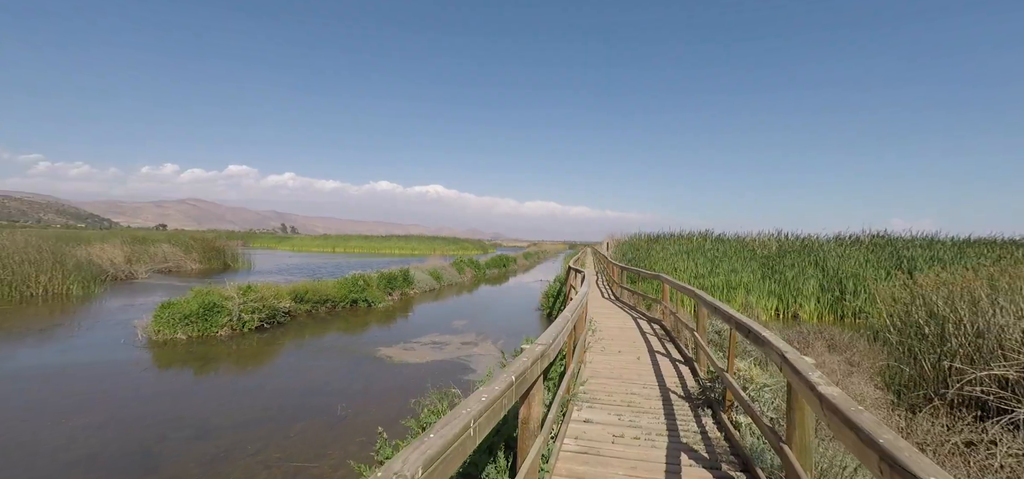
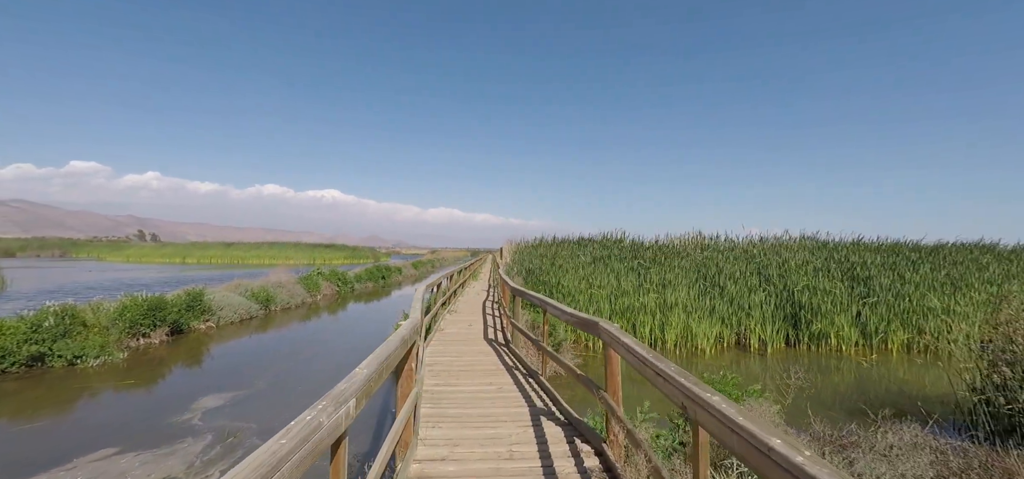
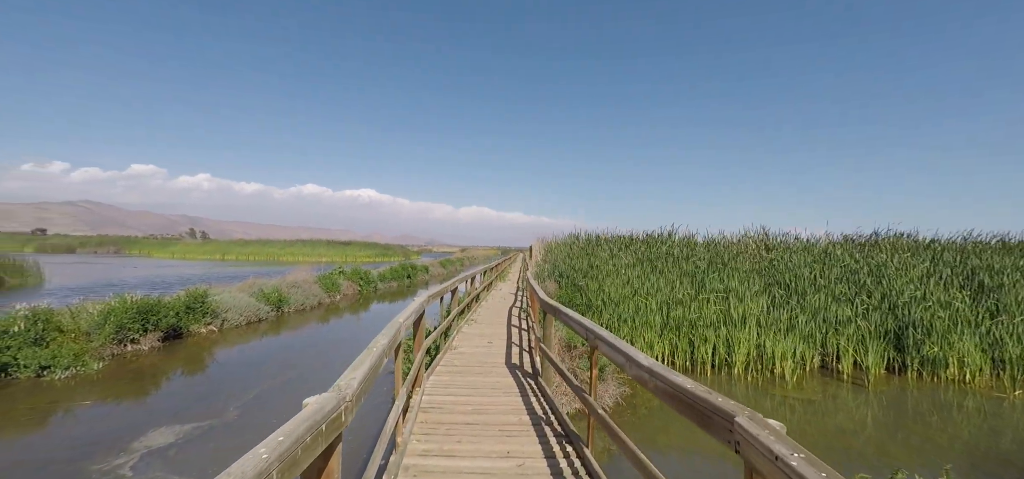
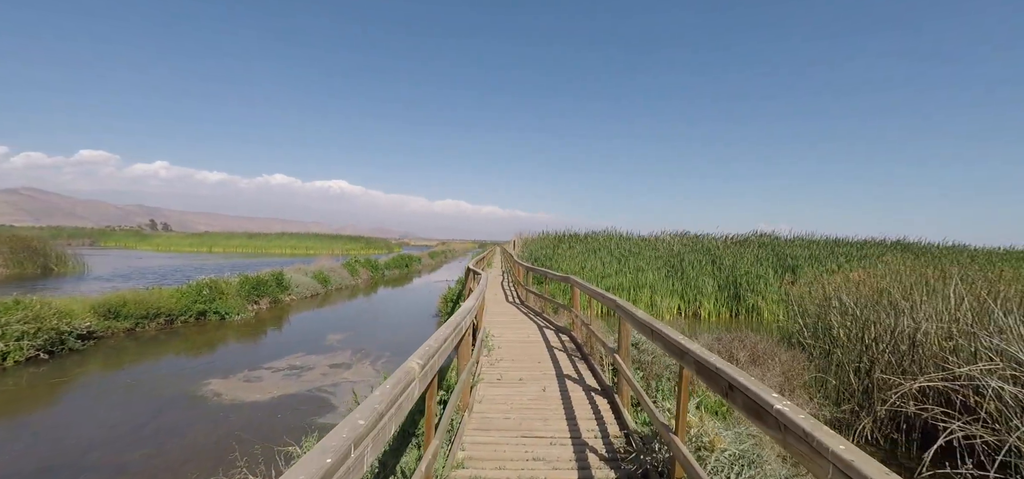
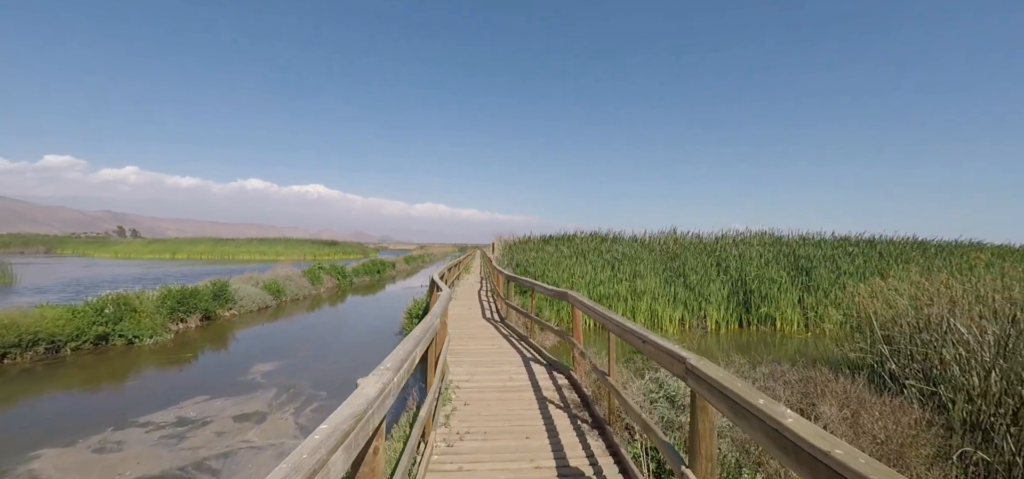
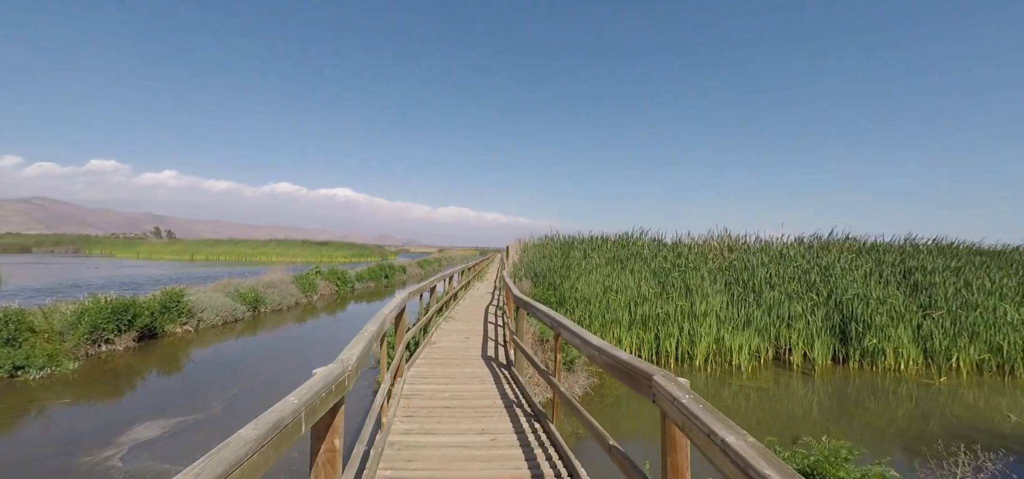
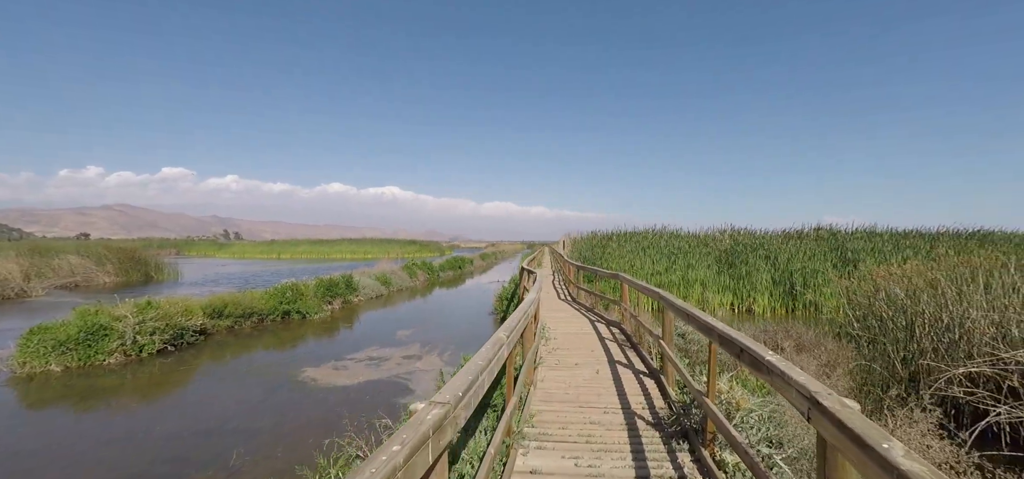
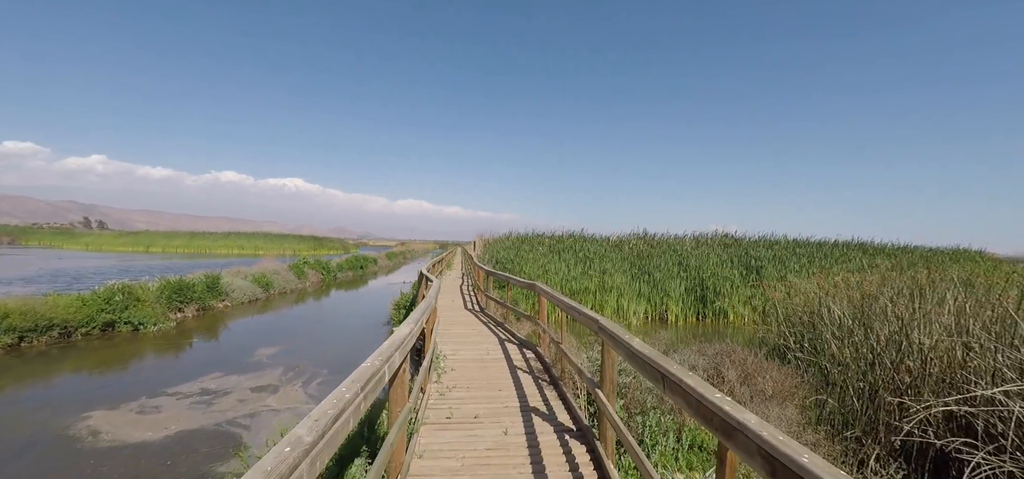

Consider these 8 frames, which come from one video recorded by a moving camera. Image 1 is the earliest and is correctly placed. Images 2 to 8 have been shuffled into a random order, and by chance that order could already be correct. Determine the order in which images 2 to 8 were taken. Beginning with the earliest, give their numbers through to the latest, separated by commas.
7, 4, 8, 5, 2, 6, 3
